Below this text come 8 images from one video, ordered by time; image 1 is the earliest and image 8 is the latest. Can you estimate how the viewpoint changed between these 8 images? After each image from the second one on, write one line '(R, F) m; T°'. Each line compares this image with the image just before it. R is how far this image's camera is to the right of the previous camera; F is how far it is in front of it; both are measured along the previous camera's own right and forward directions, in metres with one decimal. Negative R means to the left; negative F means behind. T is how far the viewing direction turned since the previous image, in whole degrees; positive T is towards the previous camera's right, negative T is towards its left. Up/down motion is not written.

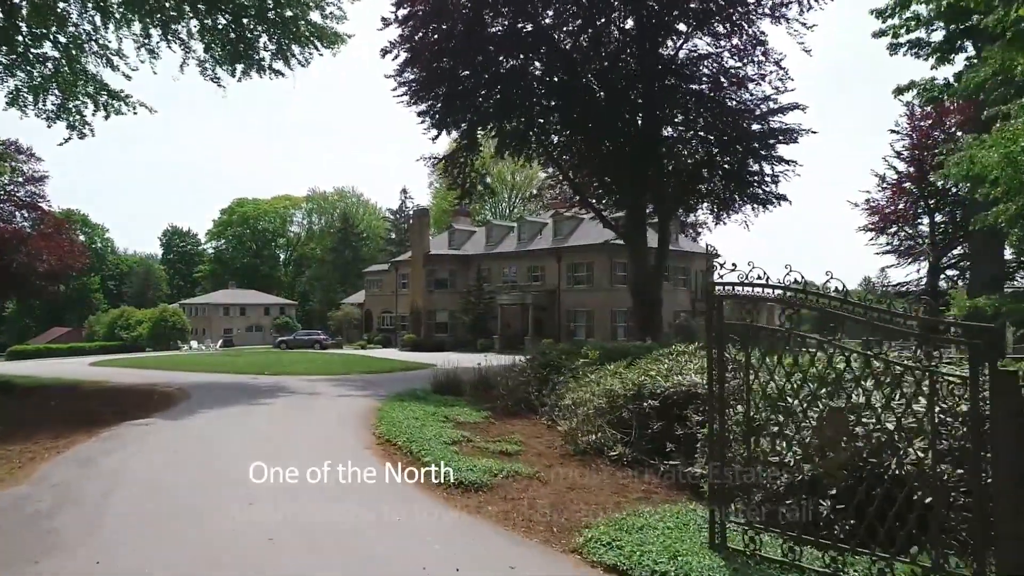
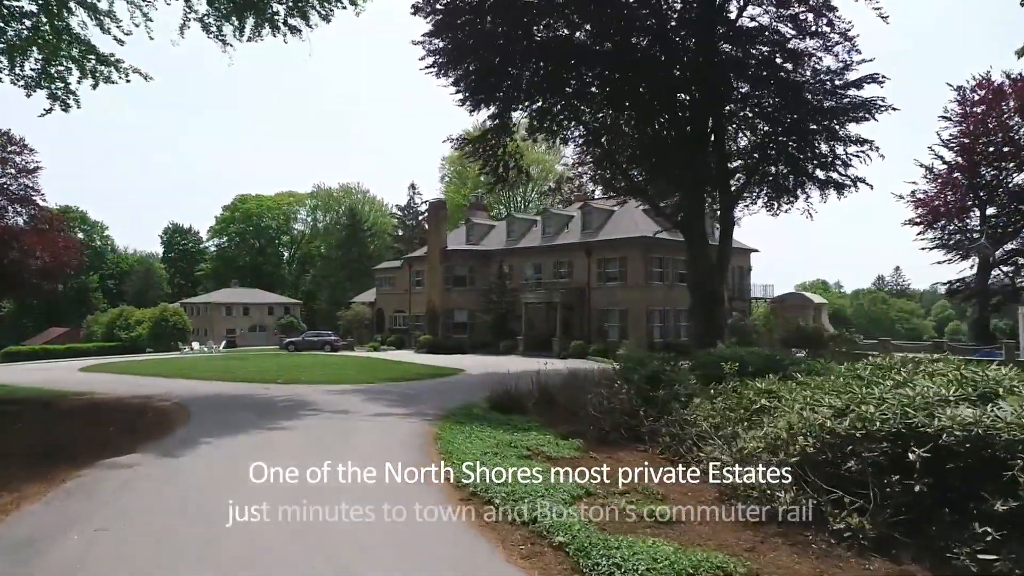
(-1.3, +2.9) m; 0°
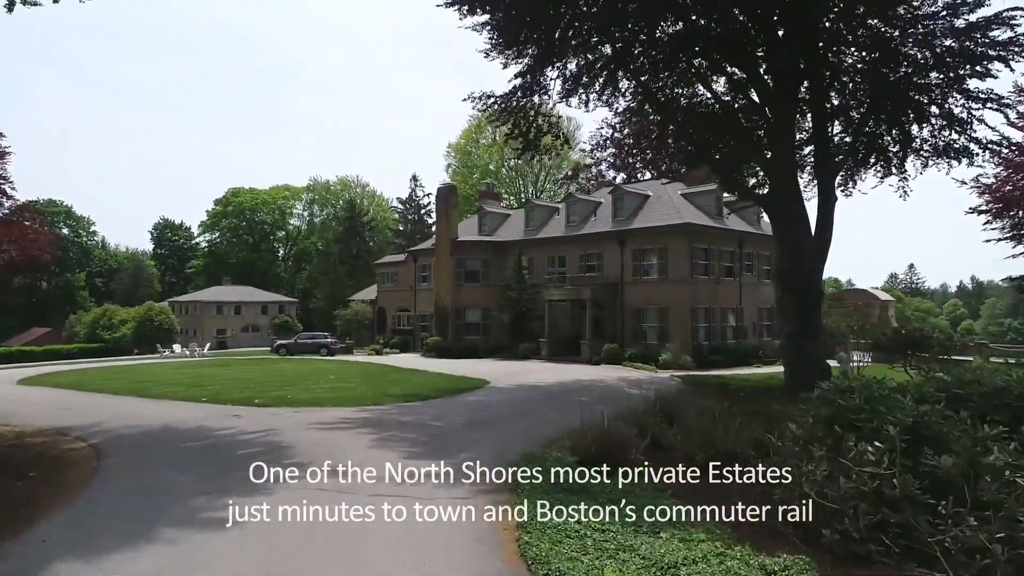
(-1.1, +4.7) m; 0°
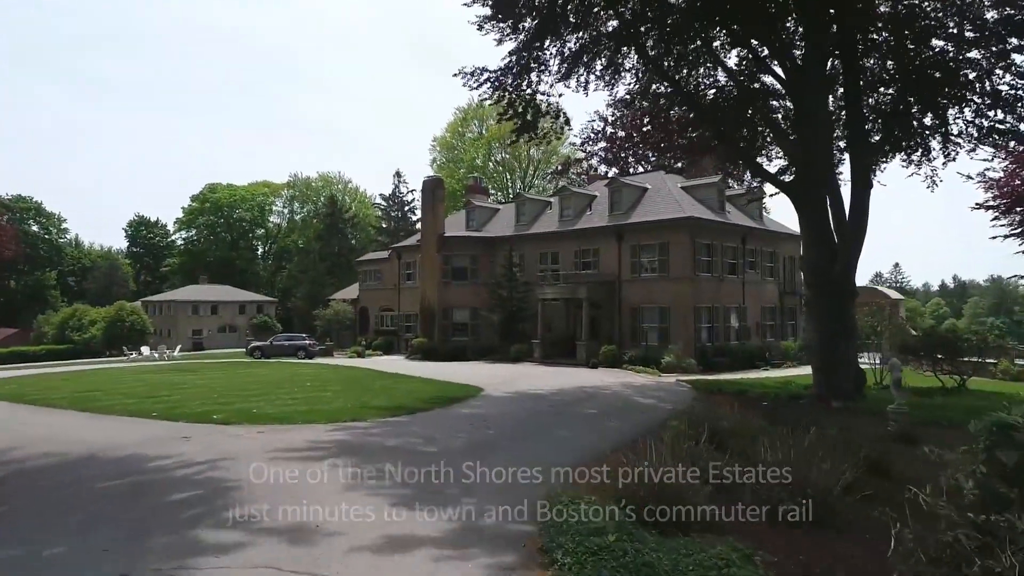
(-0.3, +2.0) m; +1°
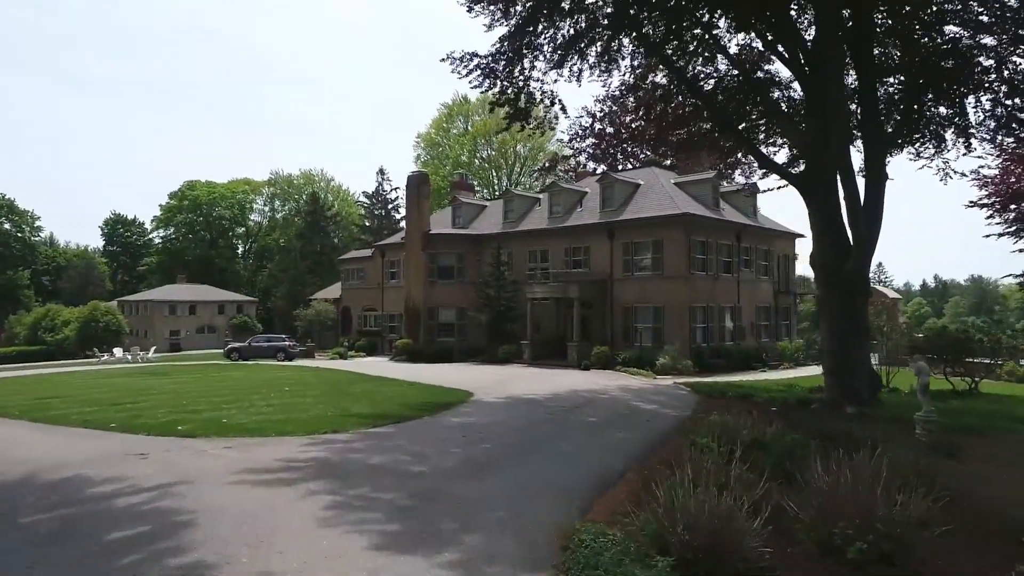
(-0.2, +1.1) m; +1°
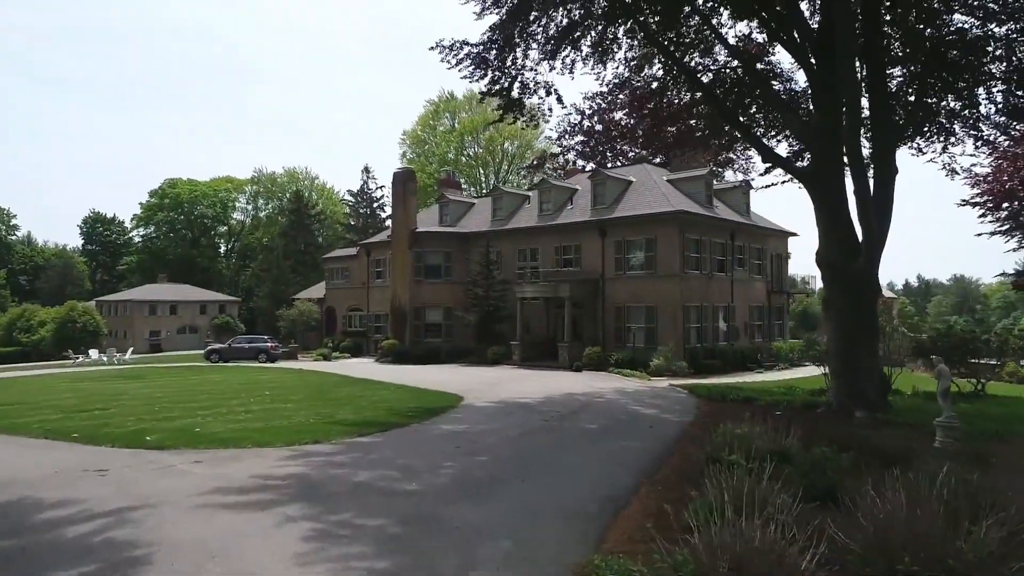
(-0.2, +0.8) m; +1°
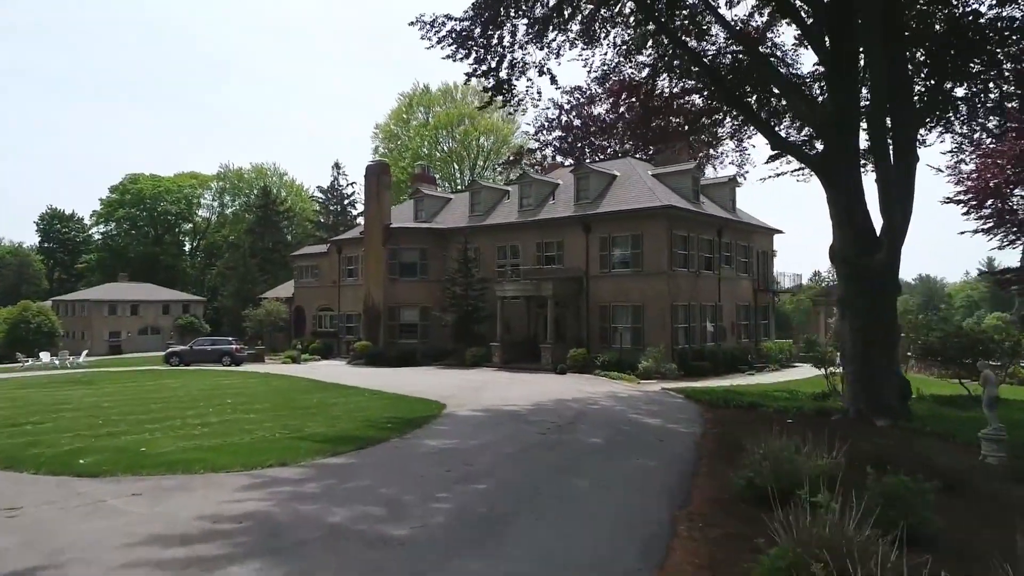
(-0.3, +1.4) m; +2°
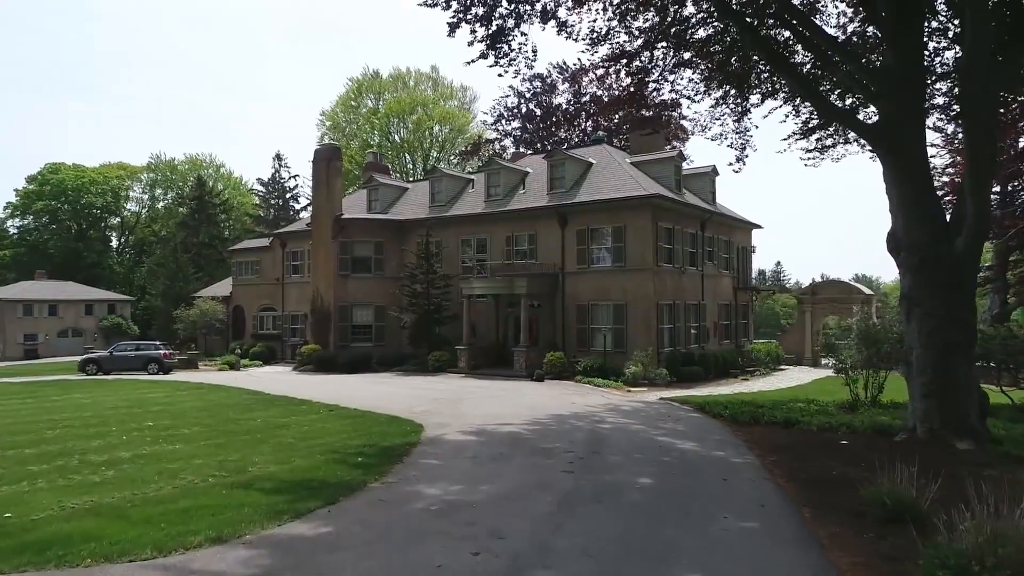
(-0.9, +2.7) m; +5°
